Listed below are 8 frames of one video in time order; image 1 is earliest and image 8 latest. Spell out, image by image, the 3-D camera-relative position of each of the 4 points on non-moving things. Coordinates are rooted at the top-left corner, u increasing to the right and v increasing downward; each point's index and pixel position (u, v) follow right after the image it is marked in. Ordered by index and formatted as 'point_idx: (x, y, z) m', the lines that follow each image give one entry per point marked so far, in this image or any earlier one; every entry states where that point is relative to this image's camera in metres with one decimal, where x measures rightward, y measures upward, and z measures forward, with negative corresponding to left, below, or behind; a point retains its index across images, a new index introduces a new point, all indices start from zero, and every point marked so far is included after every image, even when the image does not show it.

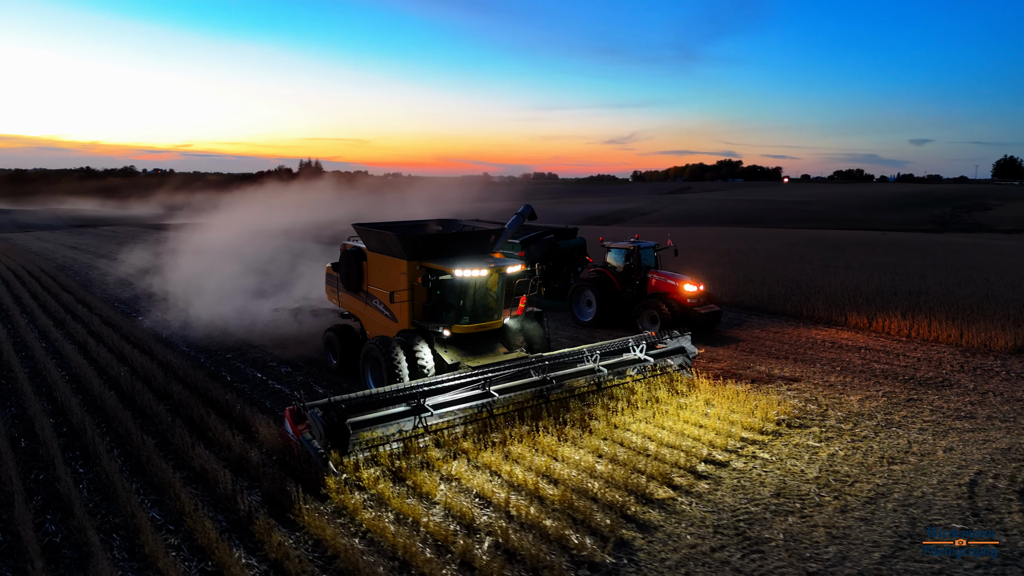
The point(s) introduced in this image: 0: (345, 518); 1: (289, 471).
0: (-1.3, -1.5, +5.2) m
1: (-1.8, -1.4, +5.8) m
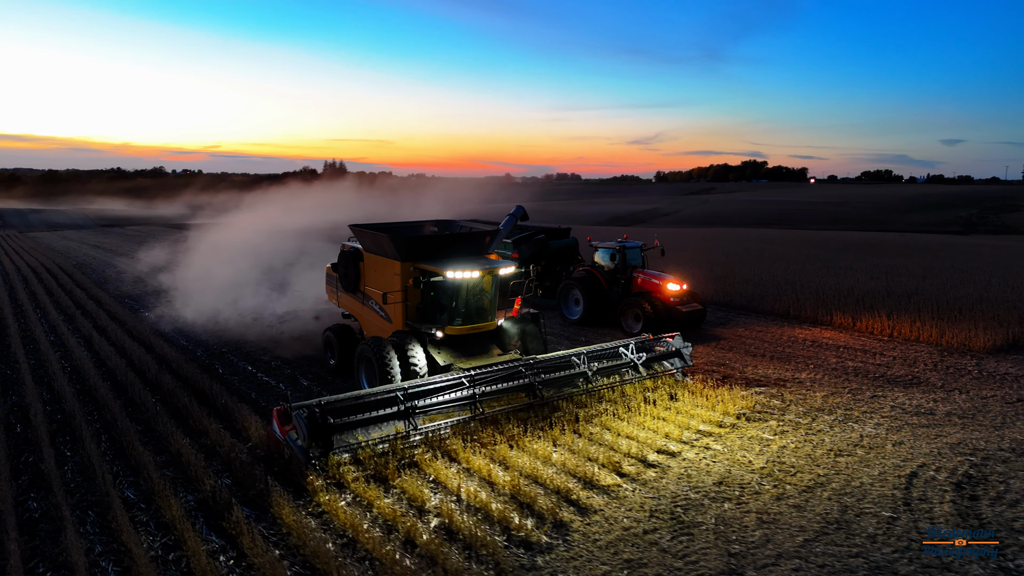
0: (-1.6, -1.4, +5.5) m
1: (-2.1, -1.3, +6.2) m
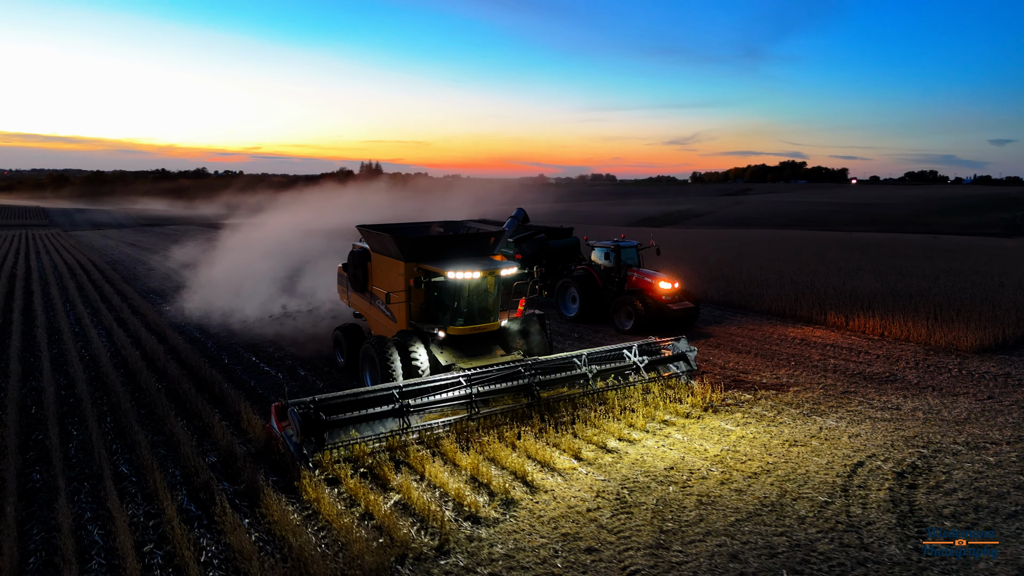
0: (-1.9, -1.4, +5.9) m
1: (-2.4, -1.3, +6.6) m
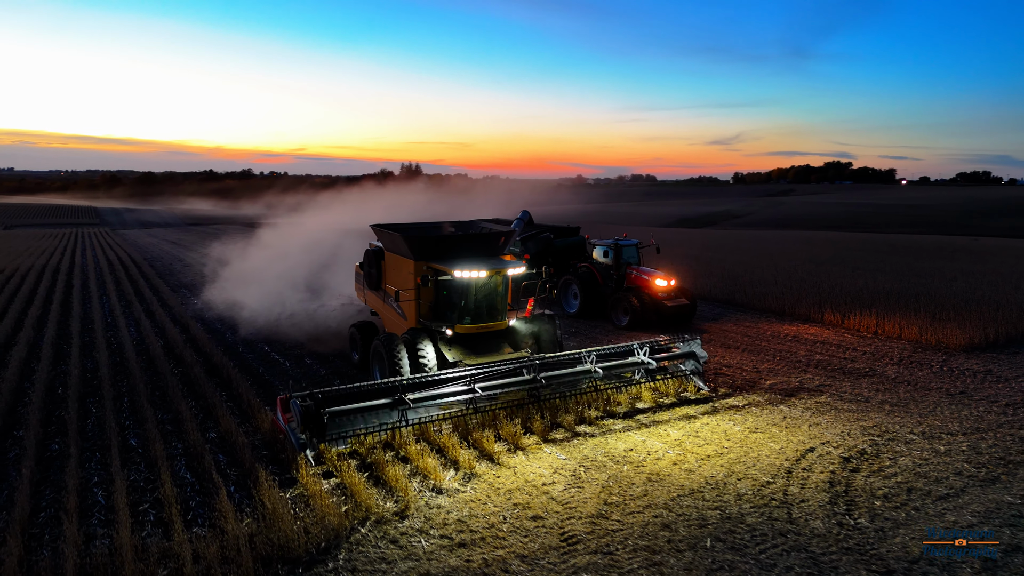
0: (-2.1, -1.3, +6.4) m
1: (-2.6, -1.2, +7.2) m
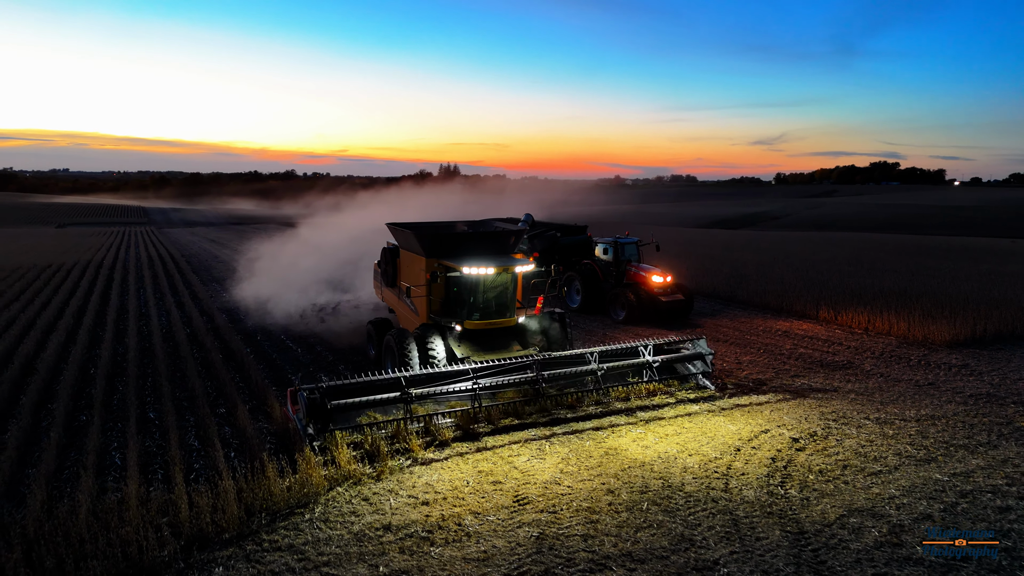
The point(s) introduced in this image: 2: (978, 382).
0: (-2.3, -1.2, +7.1) m
1: (-2.7, -1.1, +7.9) m
2: (+4.9, -1.0, +8.1) m
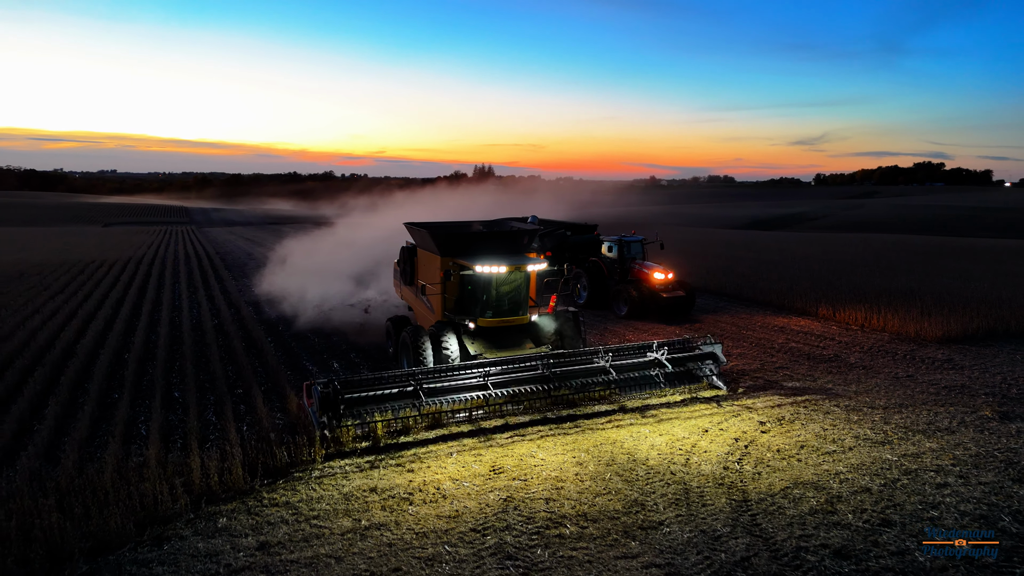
0: (-2.3, -1.1, +7.7) m
1: (-2.7, -1.0, +8.5) m
2: (+4.9, -1.0, +8.4) m
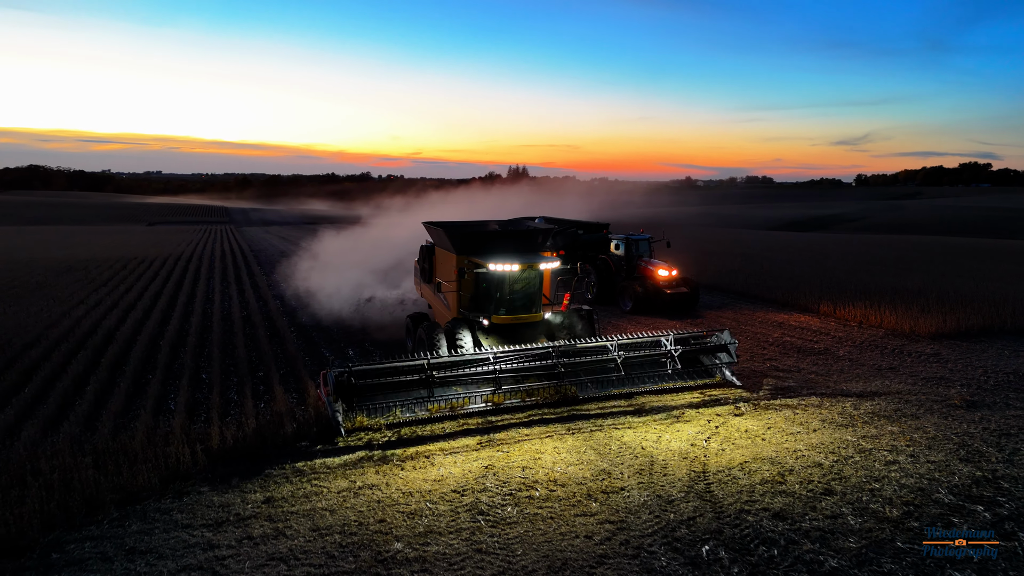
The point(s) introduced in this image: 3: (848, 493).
0: (-2.4, -1.0, +8.4) m
1: (-2.7, -0.9, +9.2) m
2: (+4.9, -0.9, +8.7) m
3: (+2.3, -1.4, +5.2) m
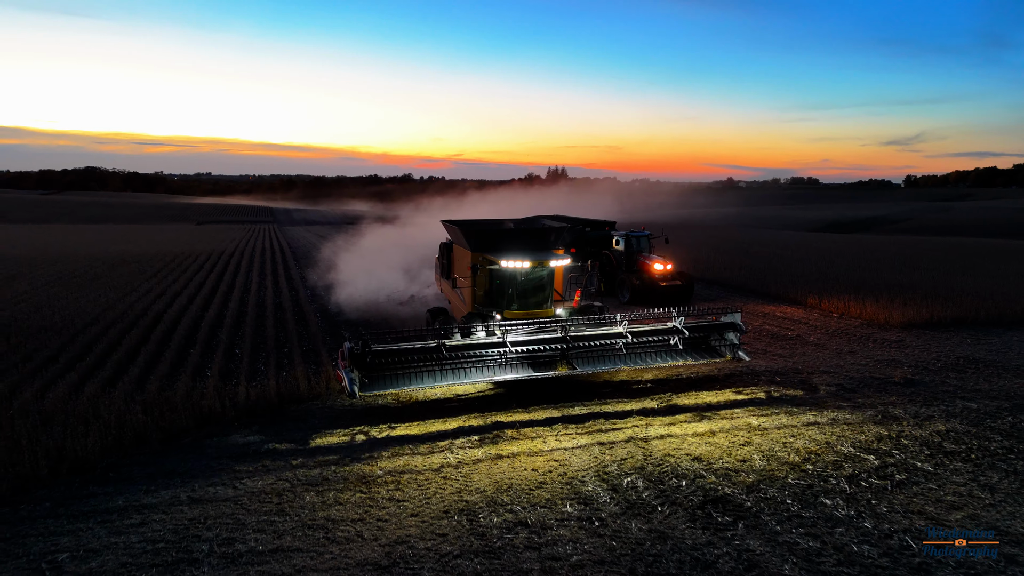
0: (-2.4, -0.9, +9.6) m
1: (-2.8, -0.7, +10.4) m
2: (+4.8, -0.8, +9.5) m
3: (+2.0, -1.3, +6.1) m
